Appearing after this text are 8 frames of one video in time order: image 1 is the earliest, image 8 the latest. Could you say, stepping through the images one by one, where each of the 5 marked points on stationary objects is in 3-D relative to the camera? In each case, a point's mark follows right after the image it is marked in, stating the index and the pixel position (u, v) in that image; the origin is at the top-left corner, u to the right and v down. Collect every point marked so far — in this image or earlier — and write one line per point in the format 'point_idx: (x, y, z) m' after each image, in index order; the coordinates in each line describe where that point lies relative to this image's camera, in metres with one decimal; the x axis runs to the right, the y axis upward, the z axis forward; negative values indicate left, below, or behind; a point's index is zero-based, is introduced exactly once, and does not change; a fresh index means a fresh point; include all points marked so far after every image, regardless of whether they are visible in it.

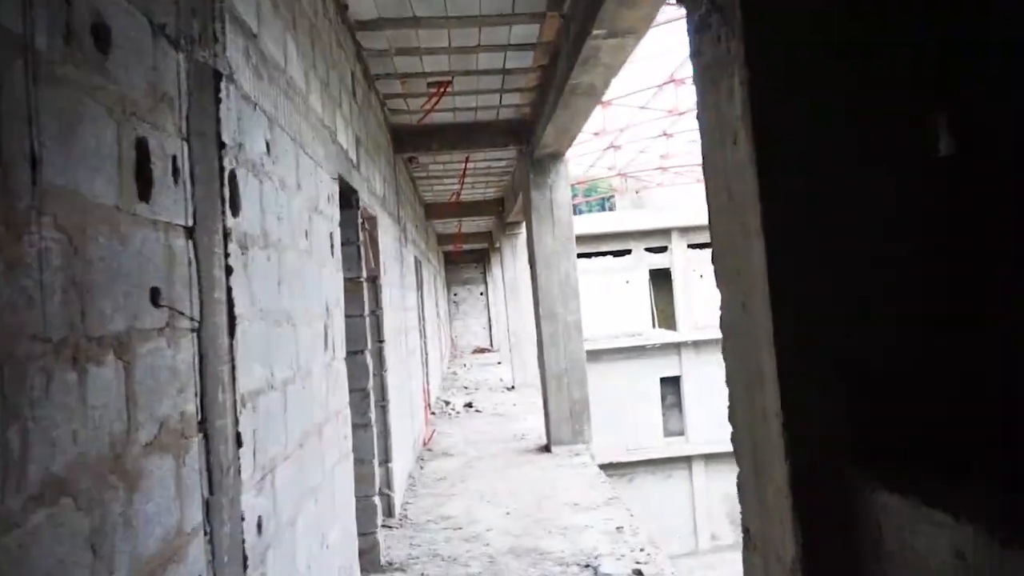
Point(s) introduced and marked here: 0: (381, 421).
0: (-0.7, -0.7, +4.6) m
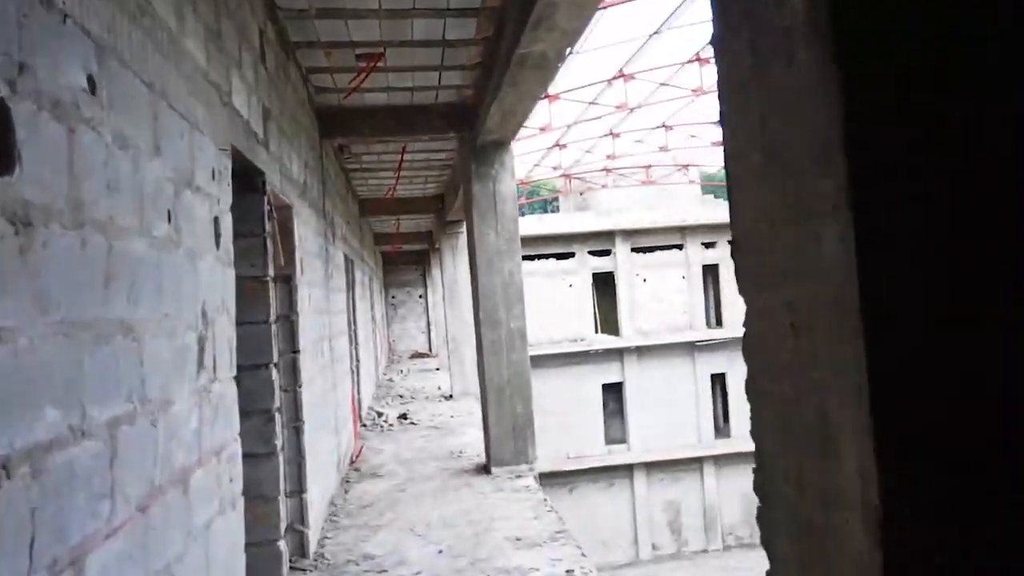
0: (-1.0, -0.7, +4.0) m
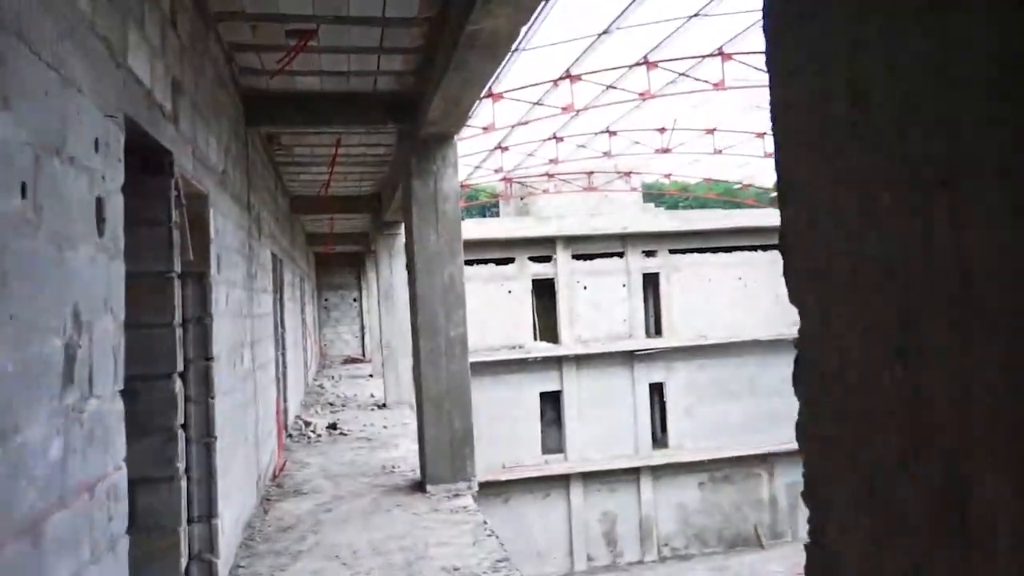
0: (-1.2, -0.7, +3.5) m
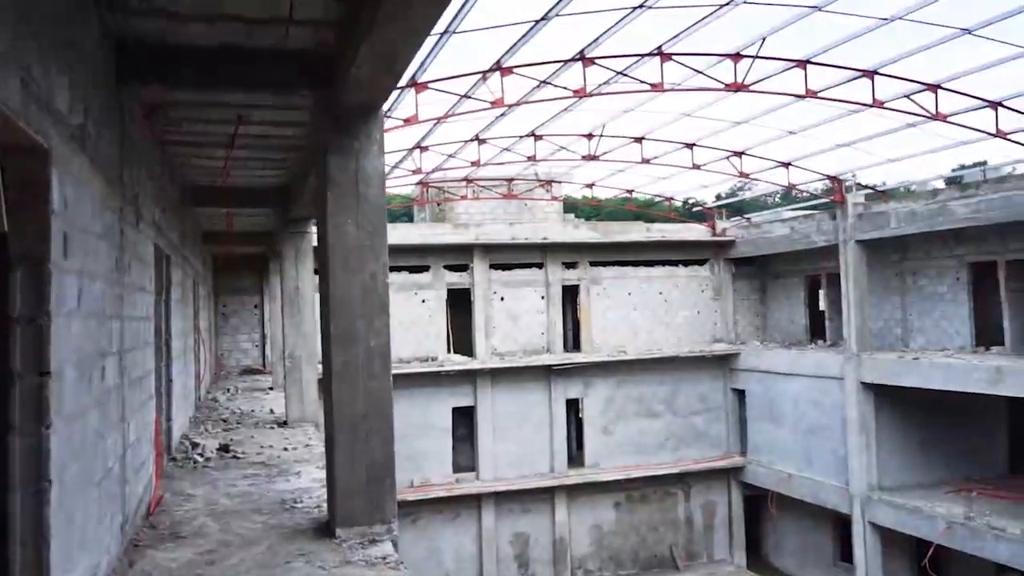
0: (-1.4, -0.7, +2.6) m
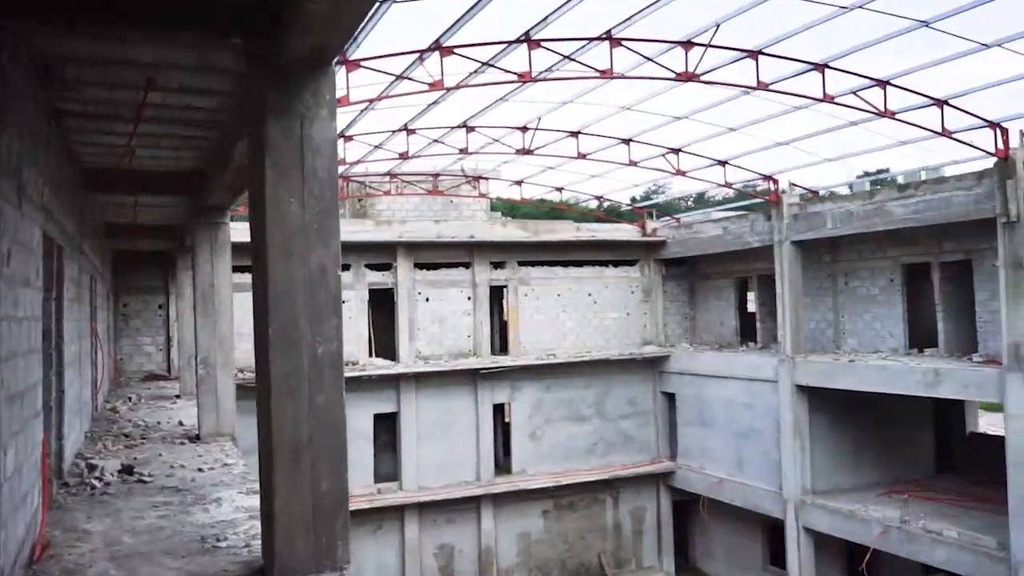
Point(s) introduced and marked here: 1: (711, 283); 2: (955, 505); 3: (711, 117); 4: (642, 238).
0: (-1.3, -0.6, +1.7) m
1: (+4.1, +0.1, +18.5) m
2: (+6.5, -3.2, +13.2) m
3: (+2.7, +2.3, +12.2) m
4: (+2.6, +1.0, +18.2) m
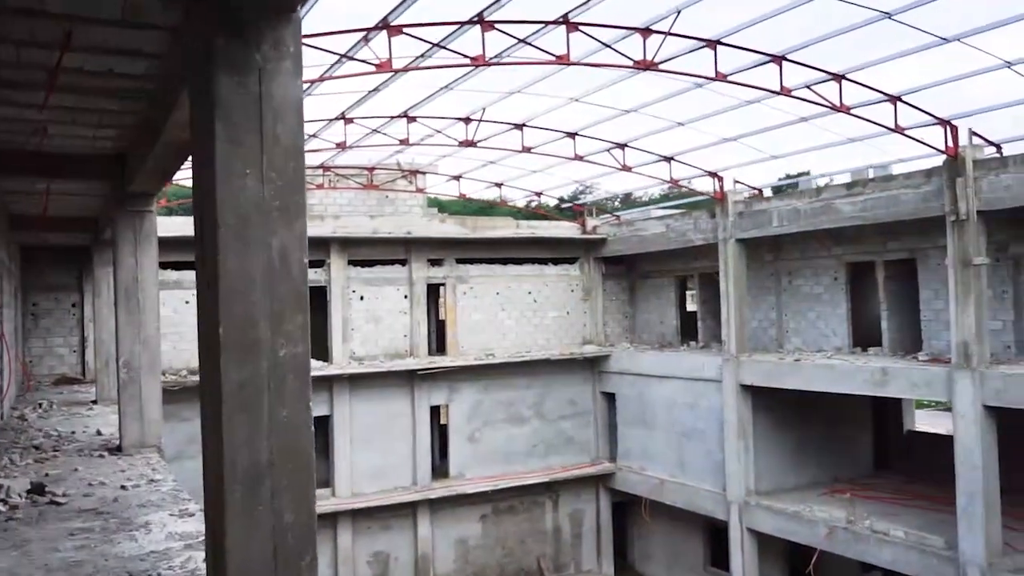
0: (-1.2, -0.6, +1.1) m
1: (+2.8, +0.1, +18.3) m
2: (+5.7, -3.2, +13.2) m
3: (+2.0, +2.4, +11.9) m
4: (+1.4, +1.1, +17.9) m
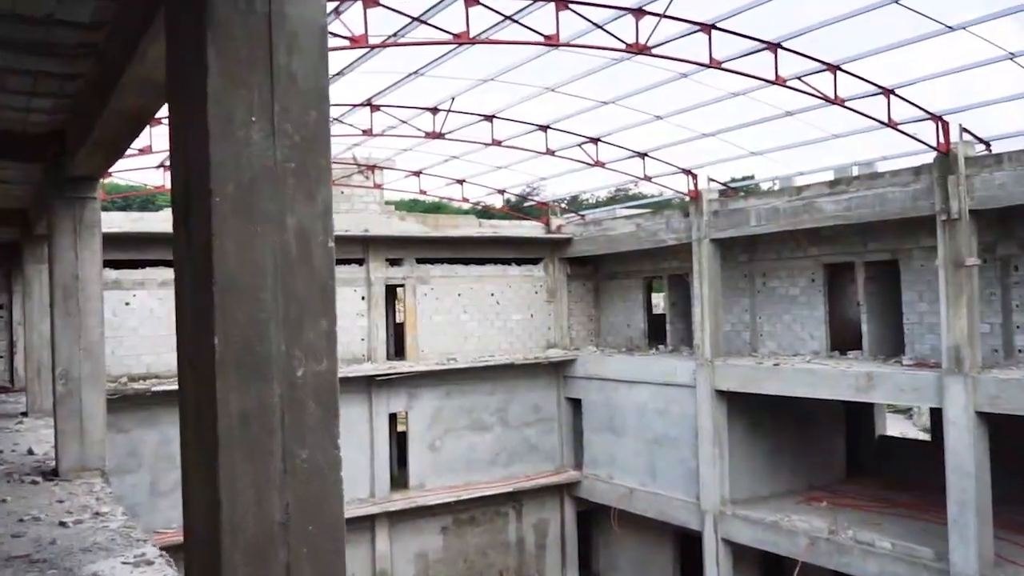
0: (-0.8, -0.6, +0.3) m
1: (+2.1, +0.1, +17.7) m
2: (+5.2, -3.2, +12.8) m
3: (+1.6, +2.3, +11.3) m
4: (+0.7, +1.0, +17.3) m
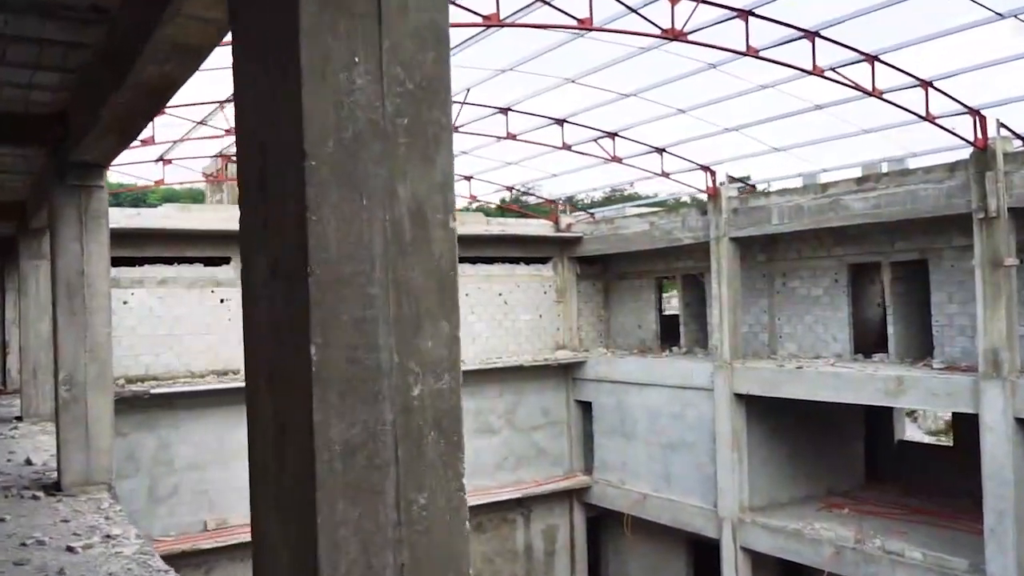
0: (-0.5, -0.6, -0.1) m
1: (+2.2, +0.1, +17.3) m
2: (+5.4, -3.2, +12.4) m
3: (+1.8, +2.3, +10.9) m
4: (+0.8, +1.0, +16.8) m
